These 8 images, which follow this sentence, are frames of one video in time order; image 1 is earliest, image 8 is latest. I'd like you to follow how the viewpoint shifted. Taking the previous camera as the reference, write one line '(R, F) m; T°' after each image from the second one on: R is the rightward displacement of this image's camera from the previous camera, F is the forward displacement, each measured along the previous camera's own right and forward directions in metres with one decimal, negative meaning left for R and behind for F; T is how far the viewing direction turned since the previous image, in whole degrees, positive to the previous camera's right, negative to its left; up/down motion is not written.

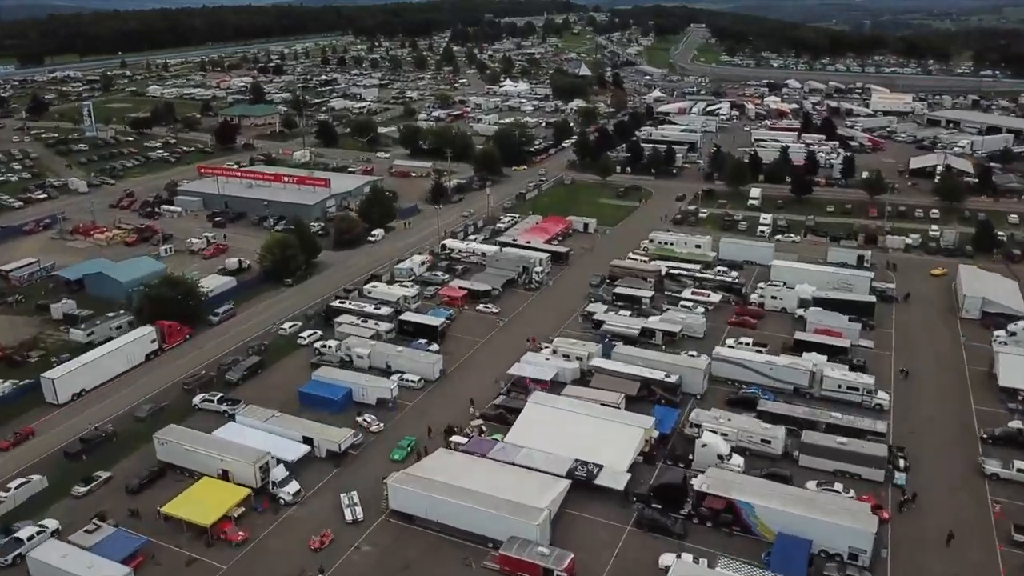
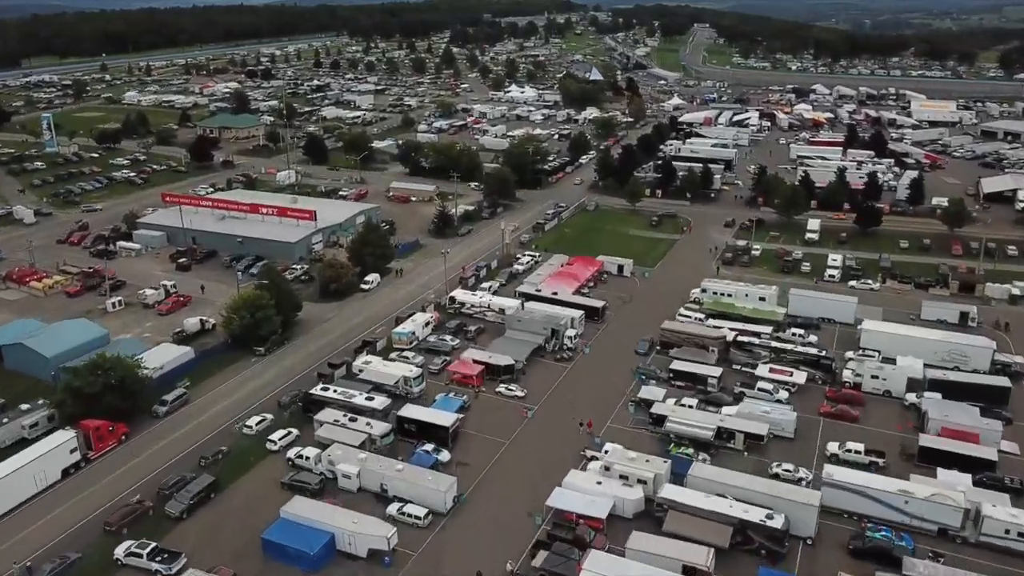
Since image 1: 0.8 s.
(-0.8, +5.4) m; 0°
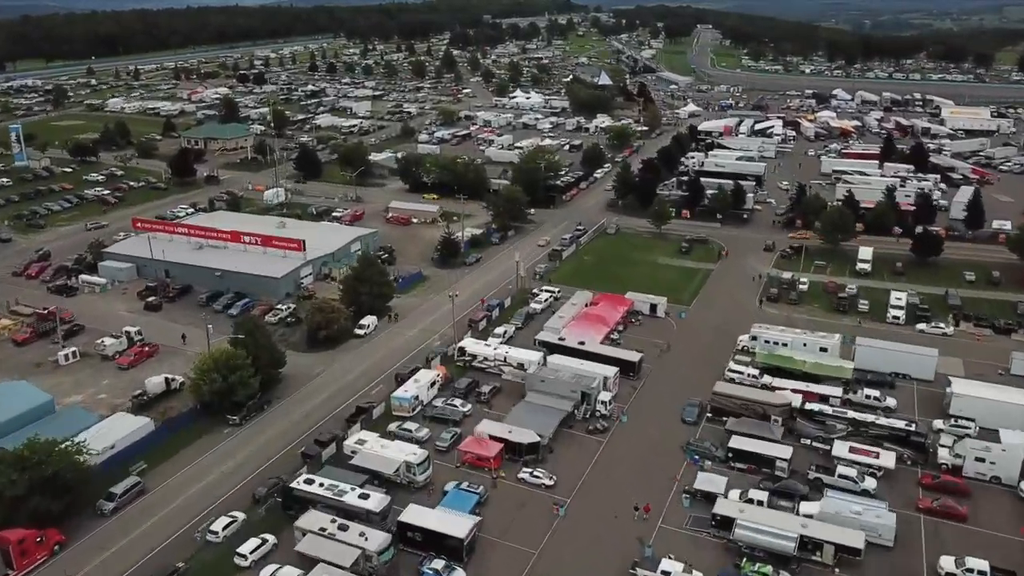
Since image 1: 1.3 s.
(-0.6, +3.5) m; 0°
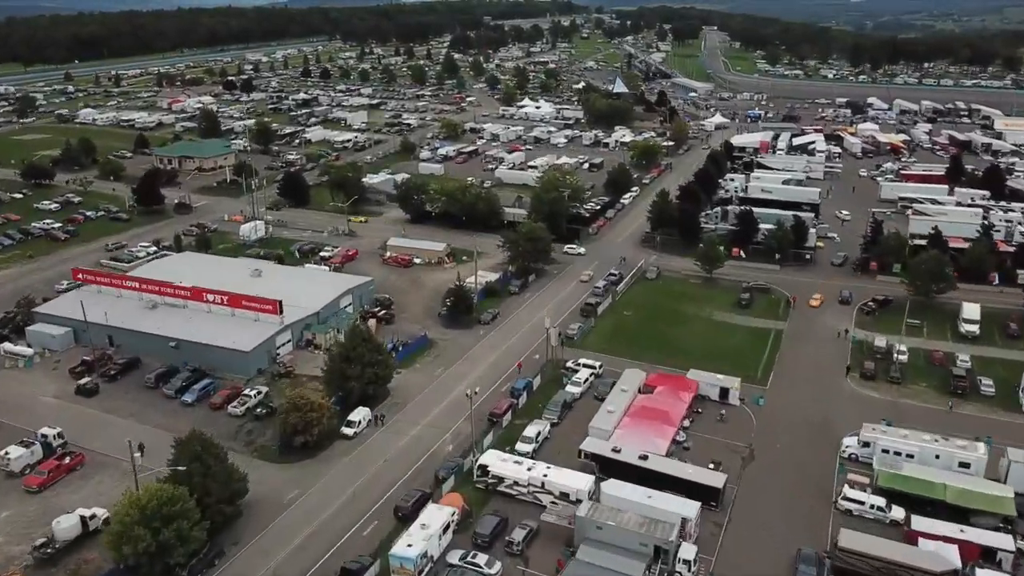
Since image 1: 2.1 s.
(-0.8, +5.2) m; 0°
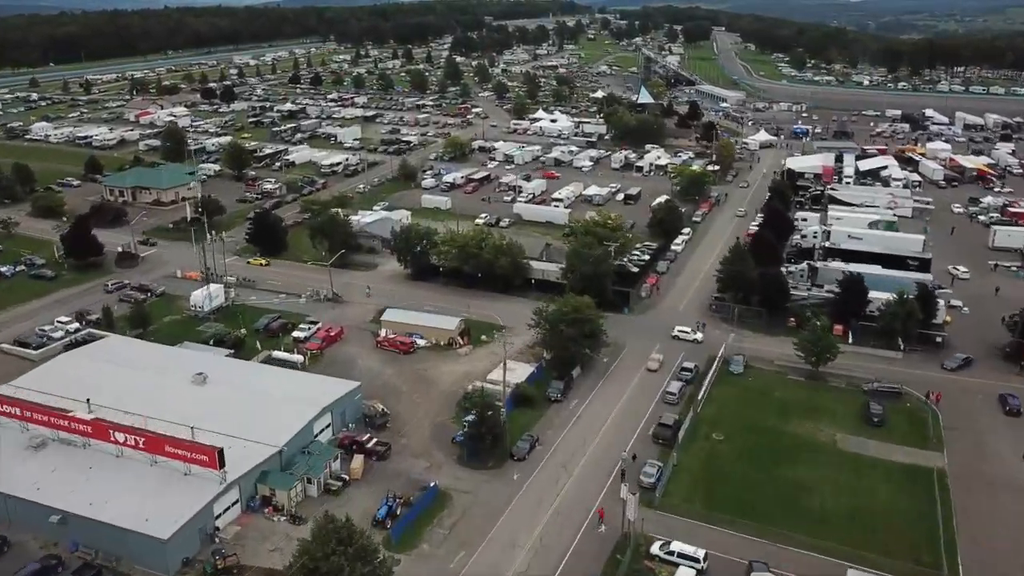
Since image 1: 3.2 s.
(-1.1, +7.0) m; 0°
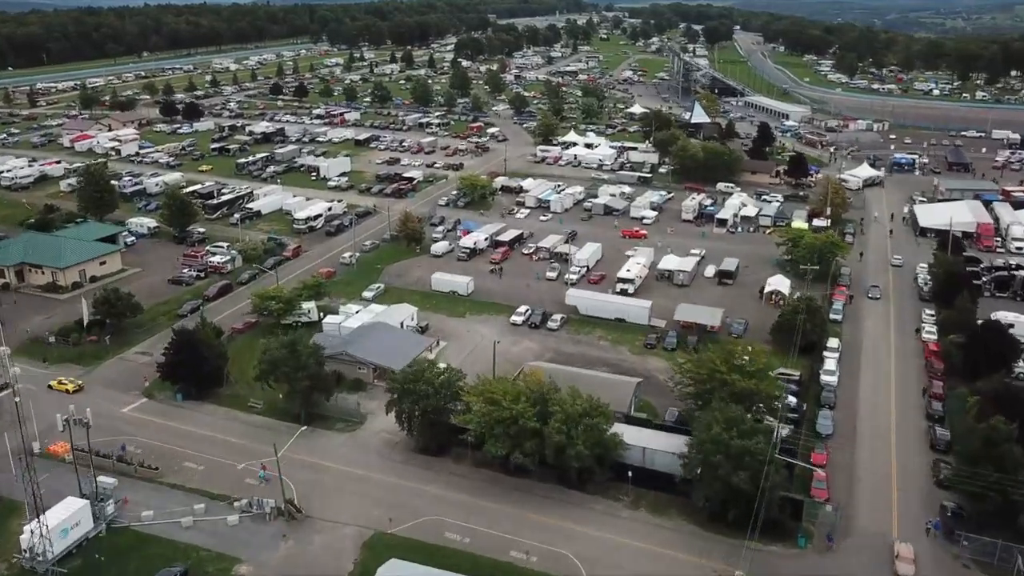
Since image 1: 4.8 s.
(-1.6, +10.6) m; 0°
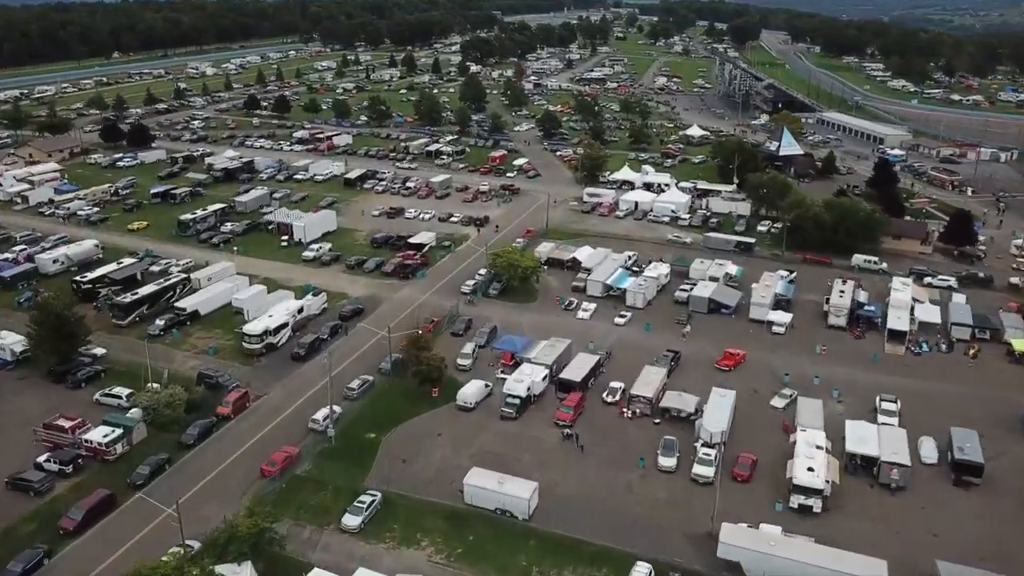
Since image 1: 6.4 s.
(-1.8, +10.7) m; 0°
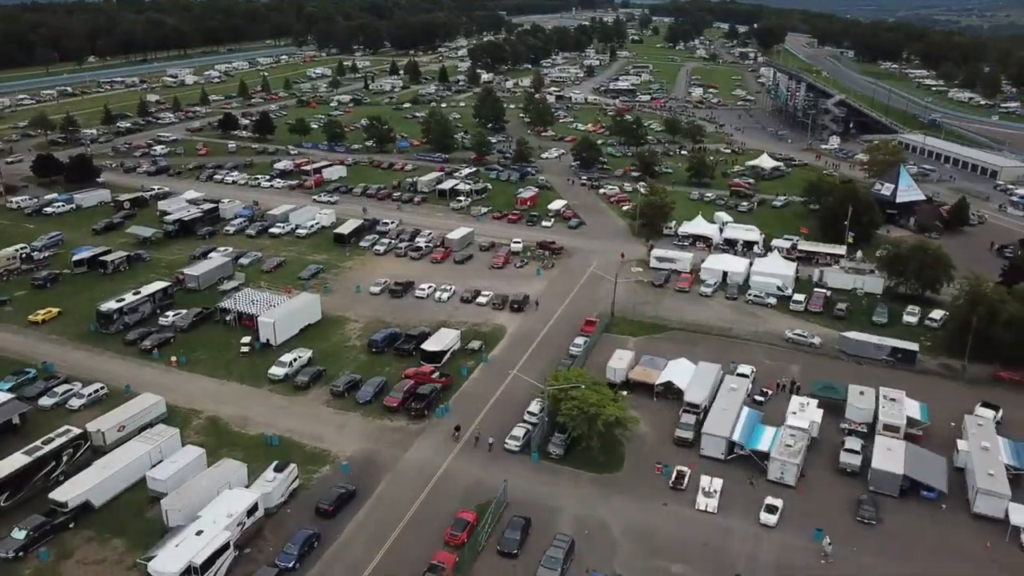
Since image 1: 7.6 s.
(-1.5, +8.3) m; 0°
